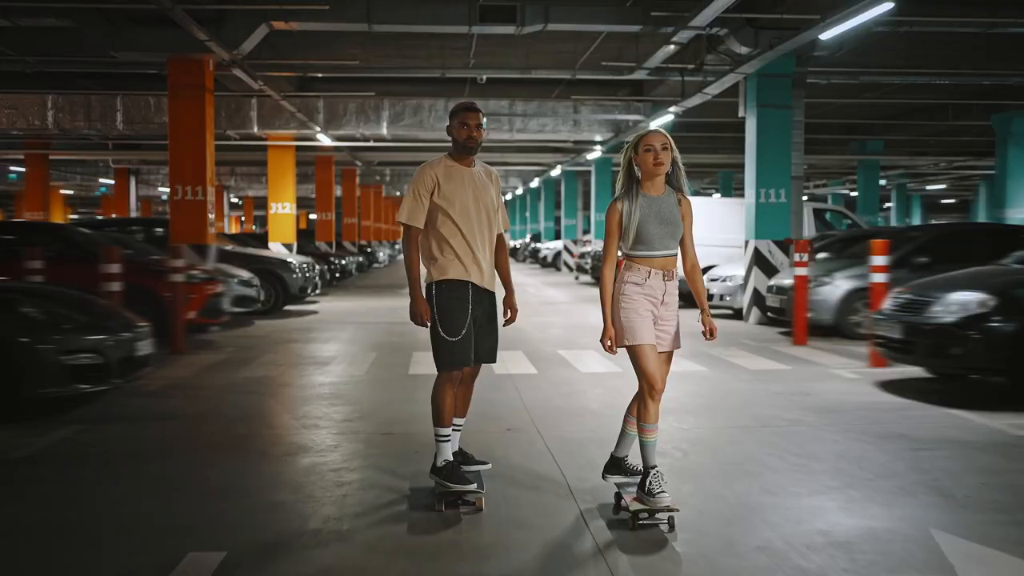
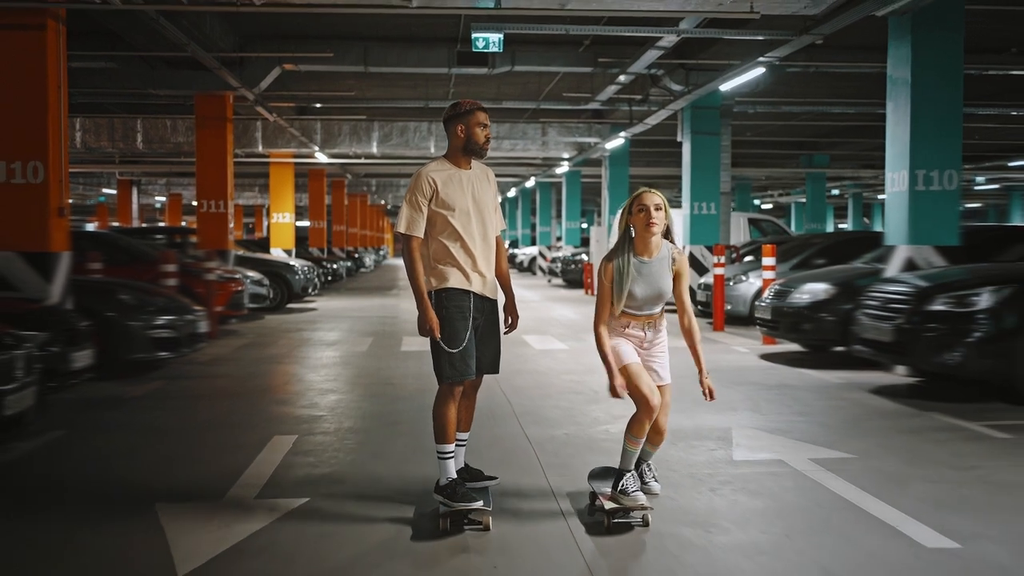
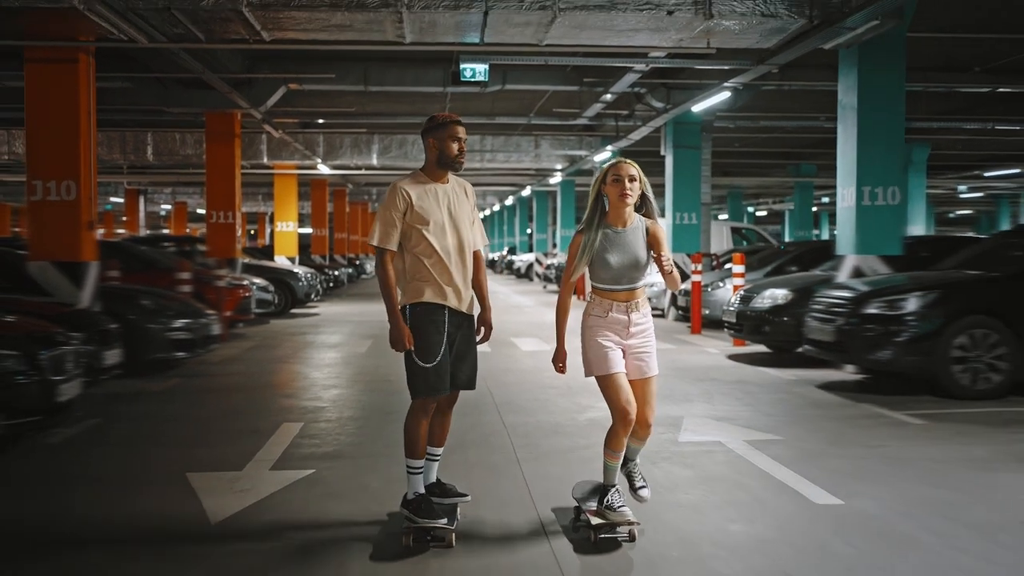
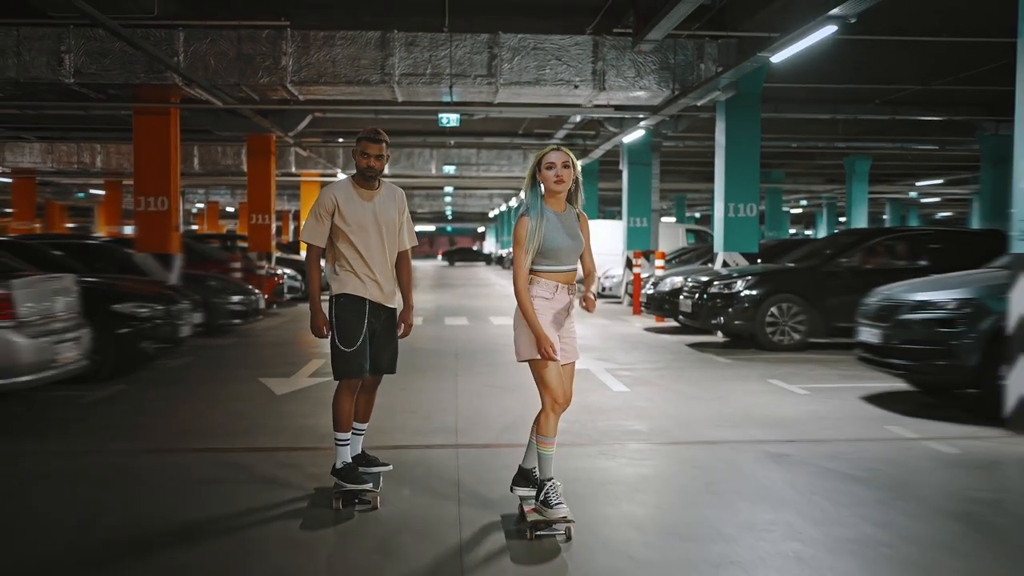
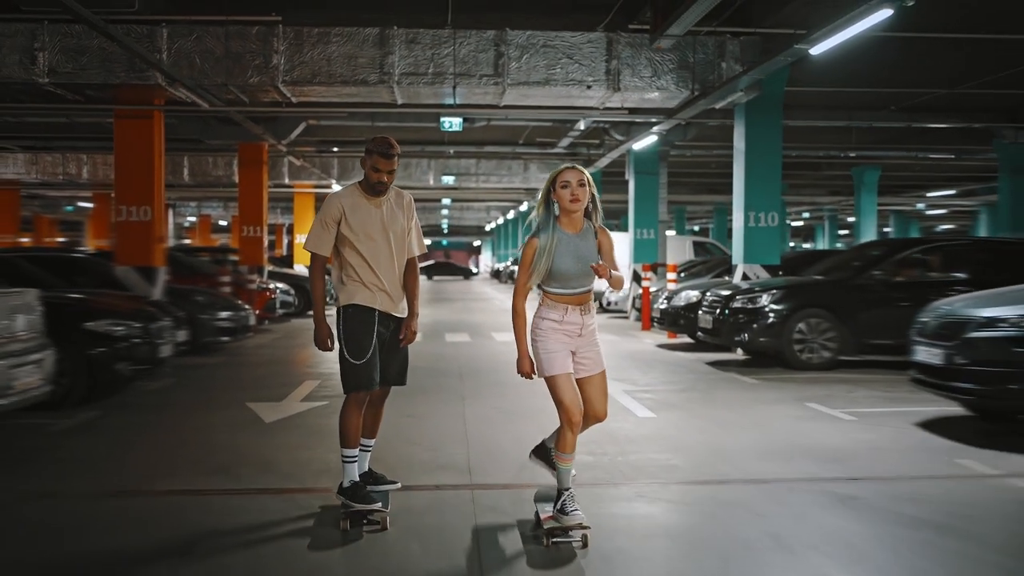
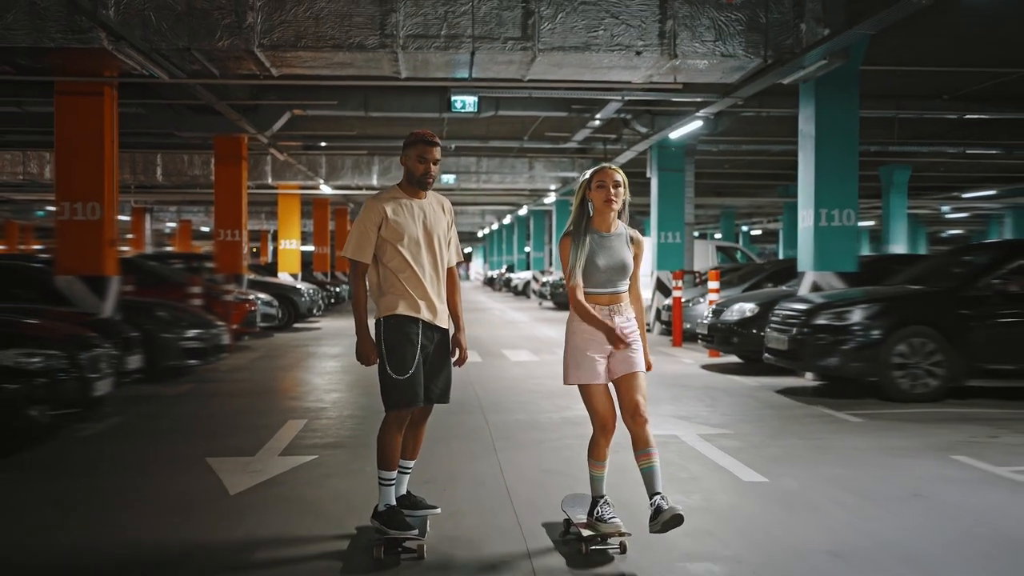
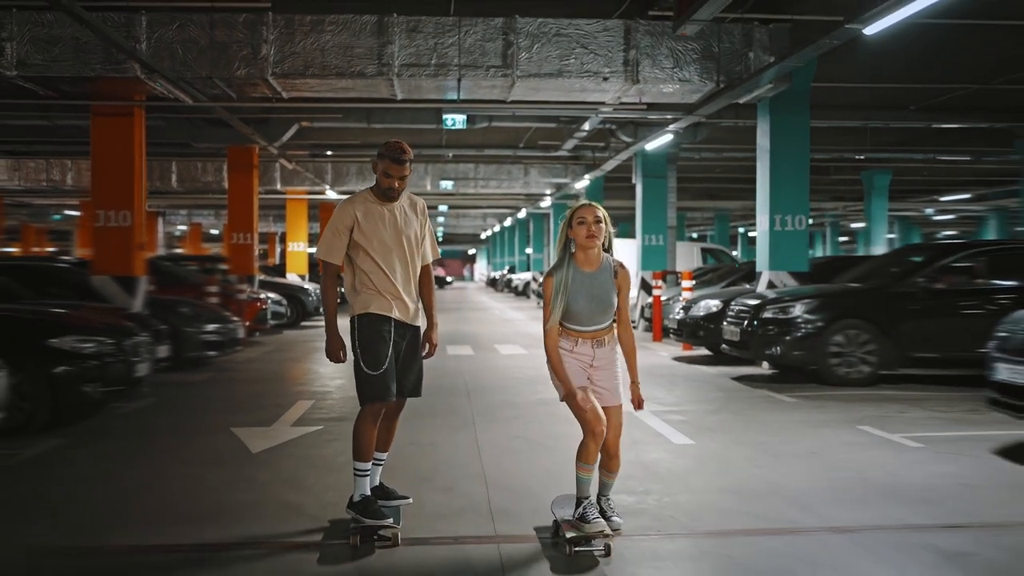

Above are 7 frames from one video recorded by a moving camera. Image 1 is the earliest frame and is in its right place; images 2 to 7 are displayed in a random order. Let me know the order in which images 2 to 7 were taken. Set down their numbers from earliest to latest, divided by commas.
2, 3, 6, 7, 5, 4
